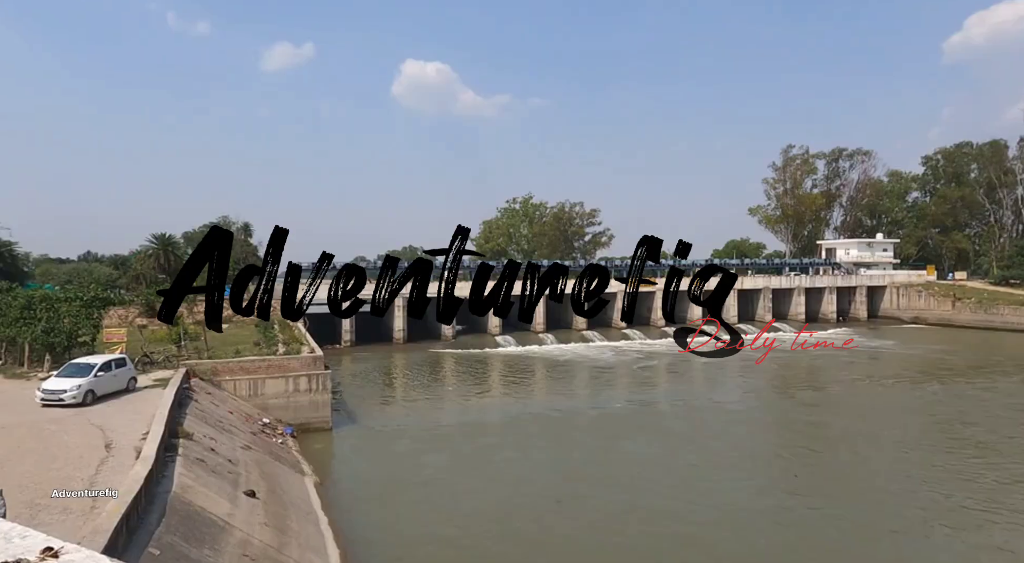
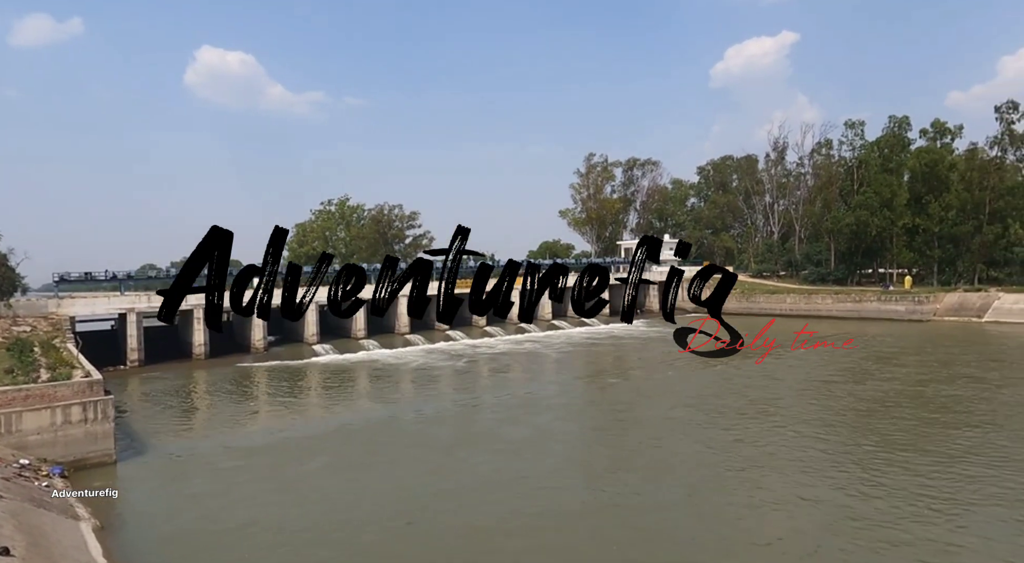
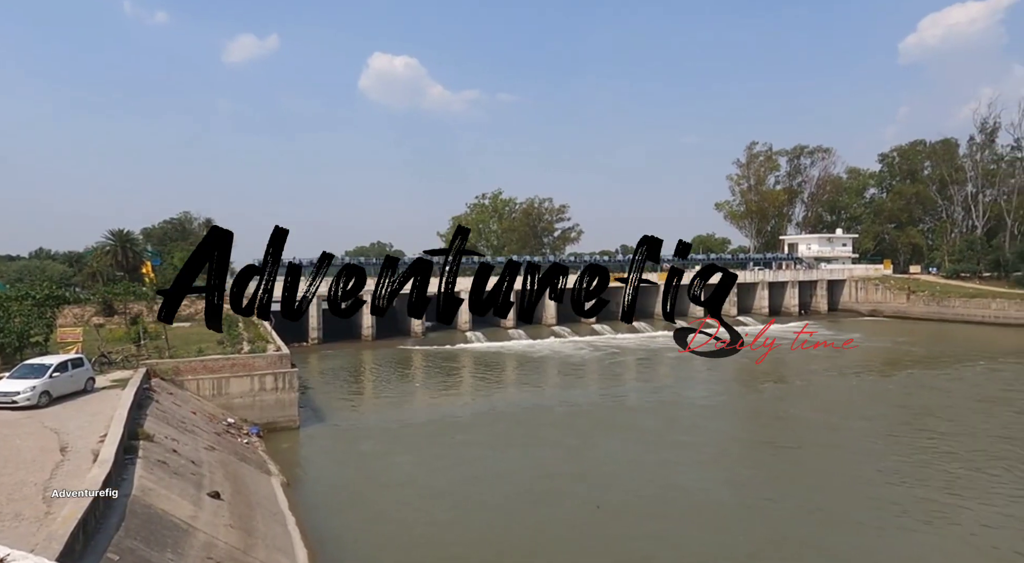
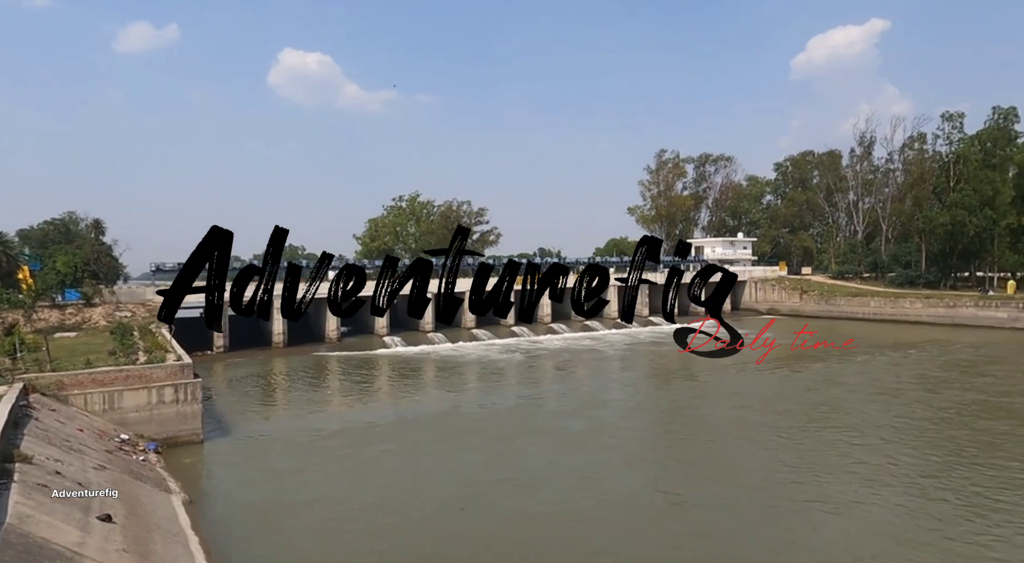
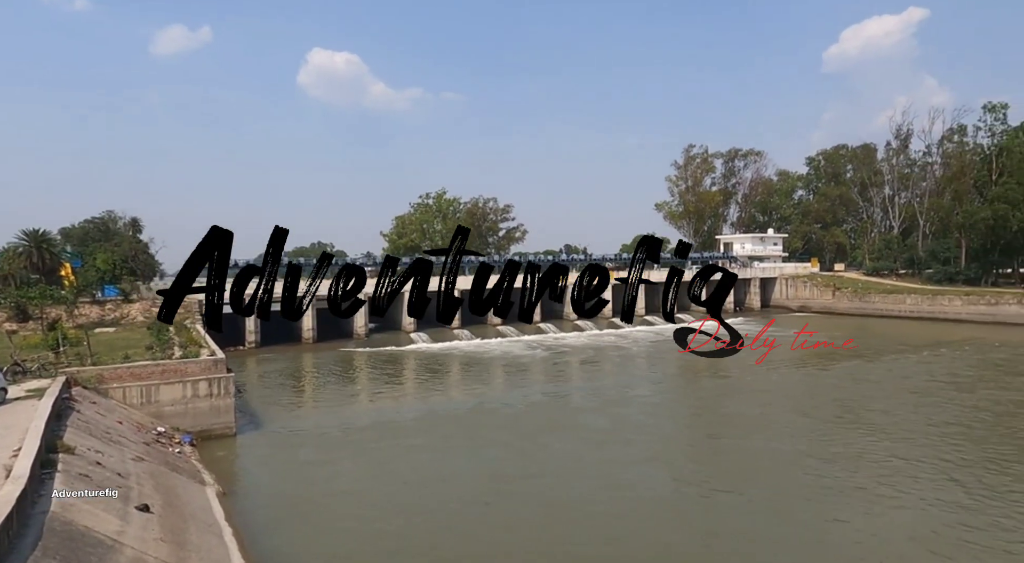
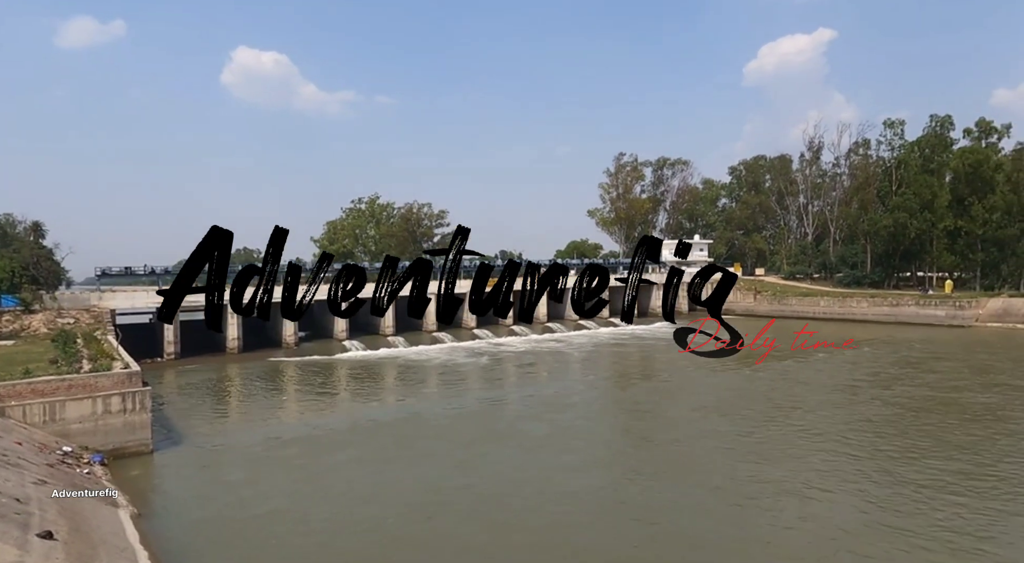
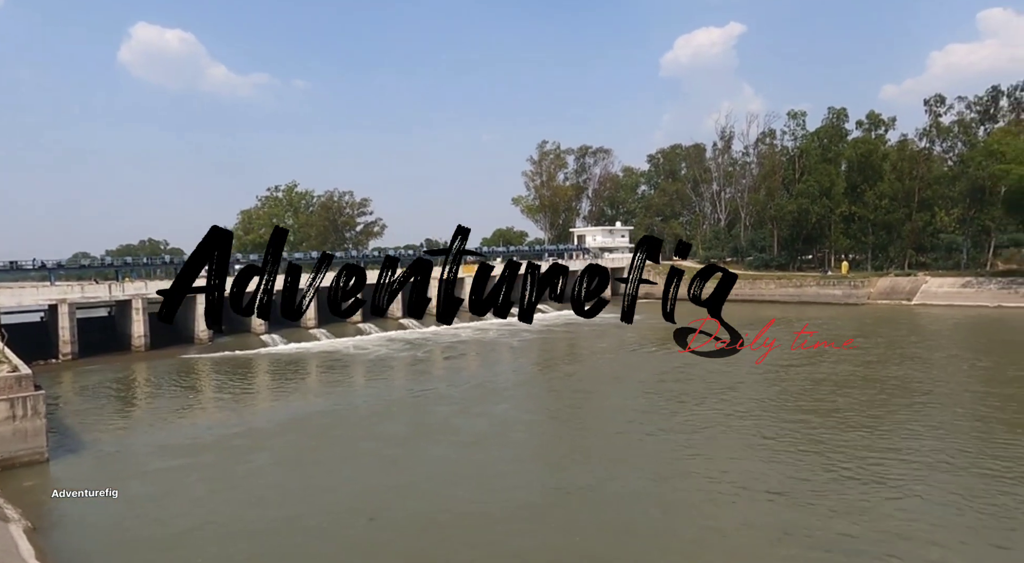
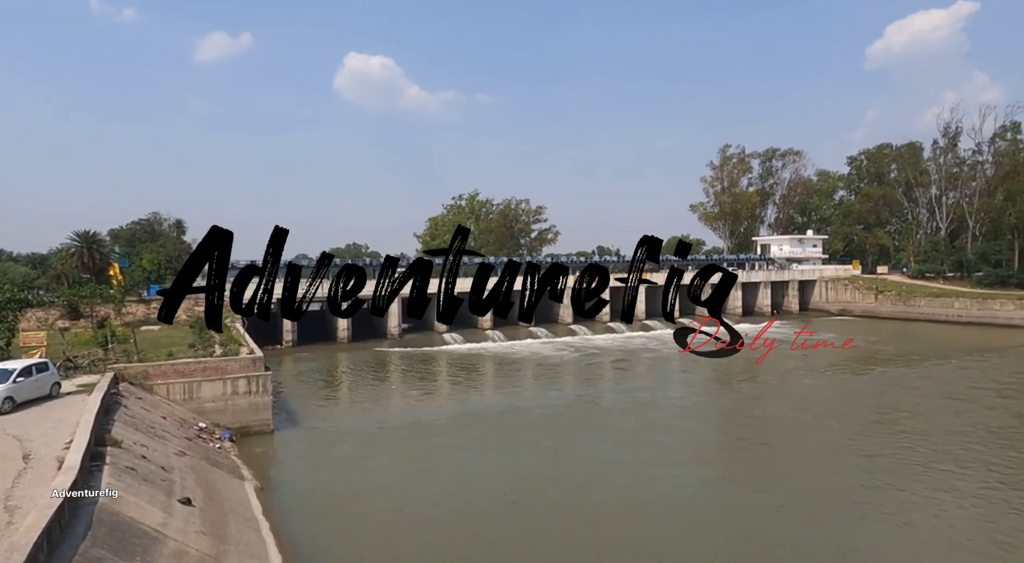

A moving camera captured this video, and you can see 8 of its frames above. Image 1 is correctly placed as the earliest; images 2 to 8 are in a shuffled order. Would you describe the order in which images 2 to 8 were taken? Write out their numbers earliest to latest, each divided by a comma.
3, 8, 5, 4, 6, 2, 7
